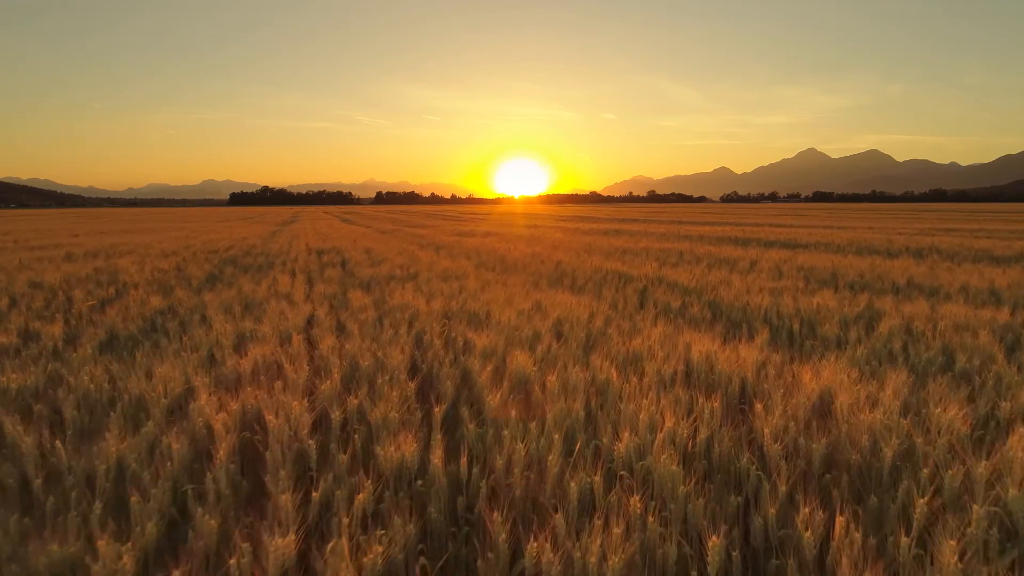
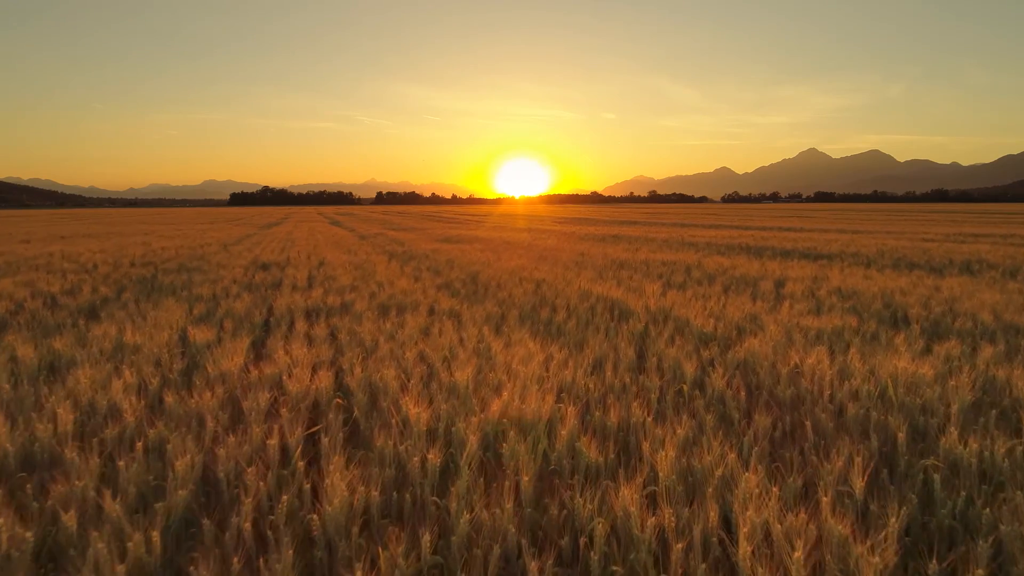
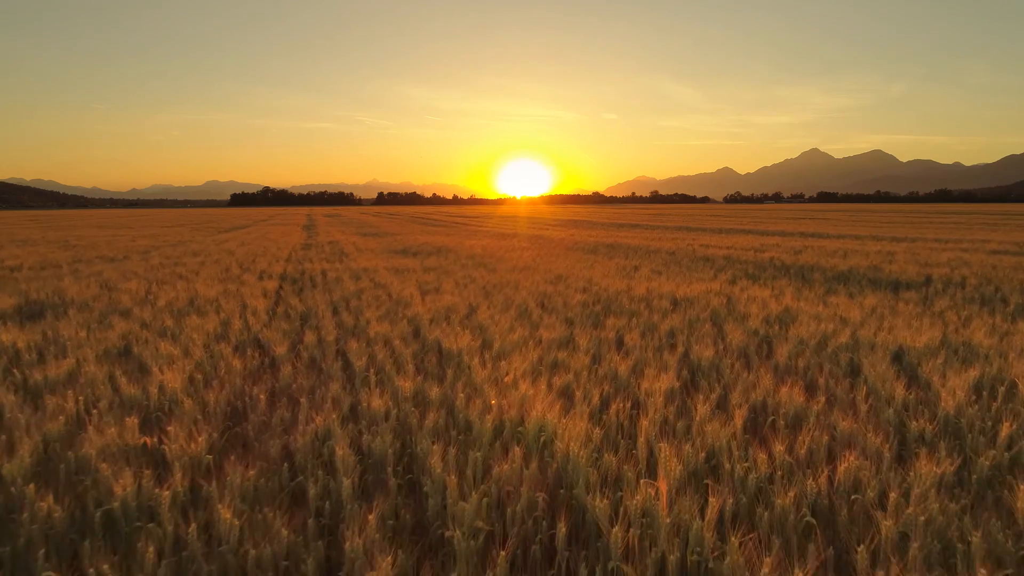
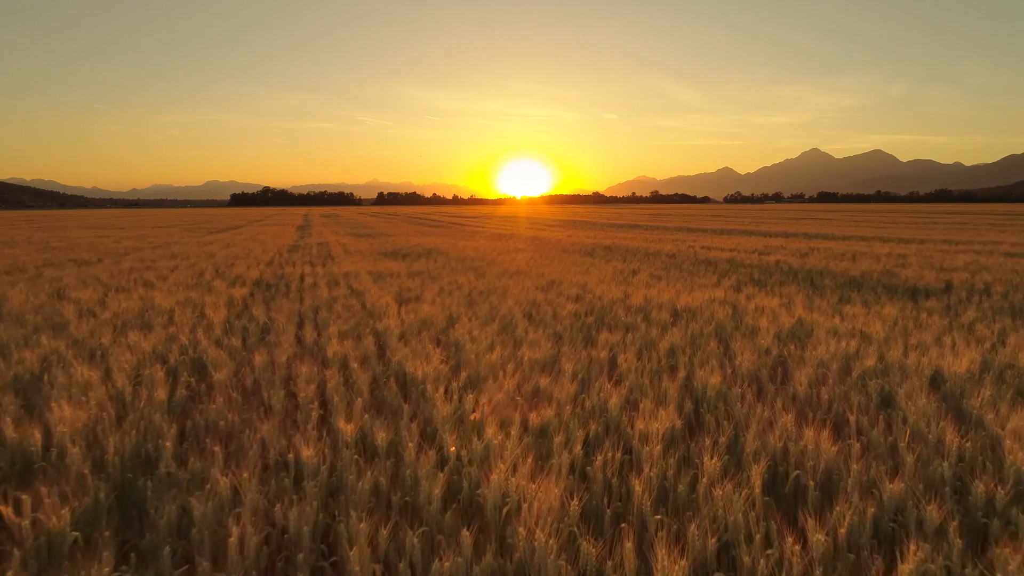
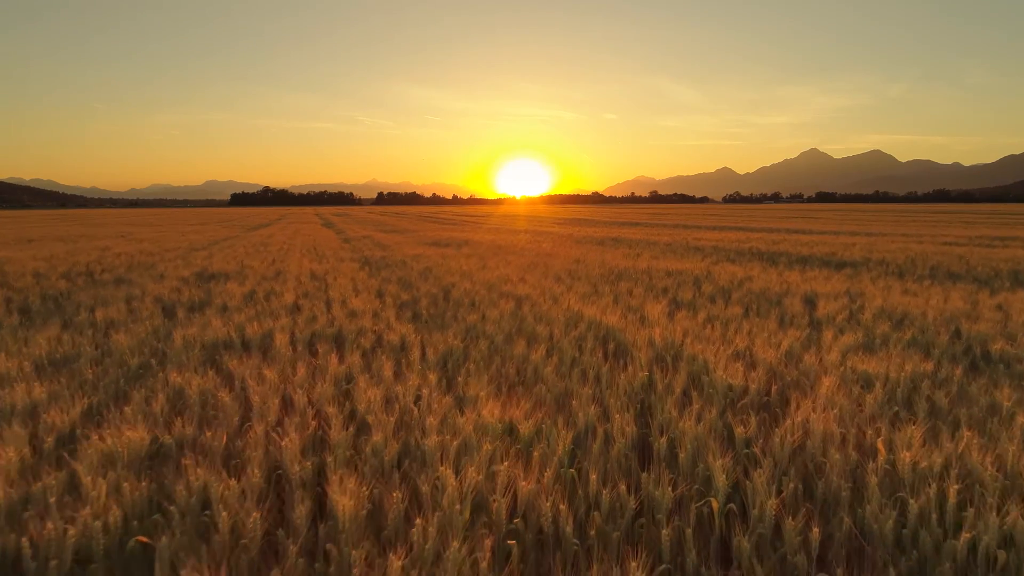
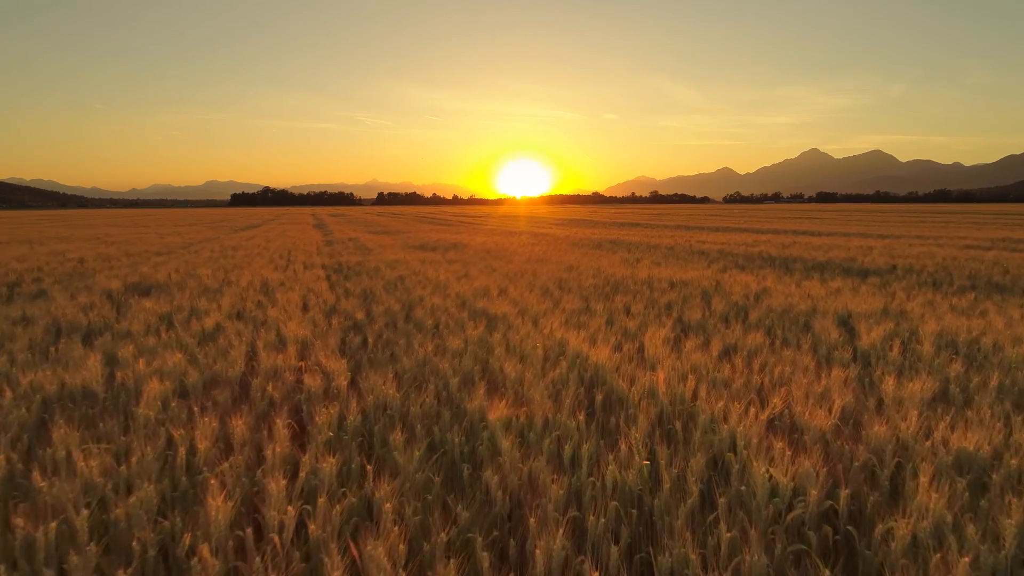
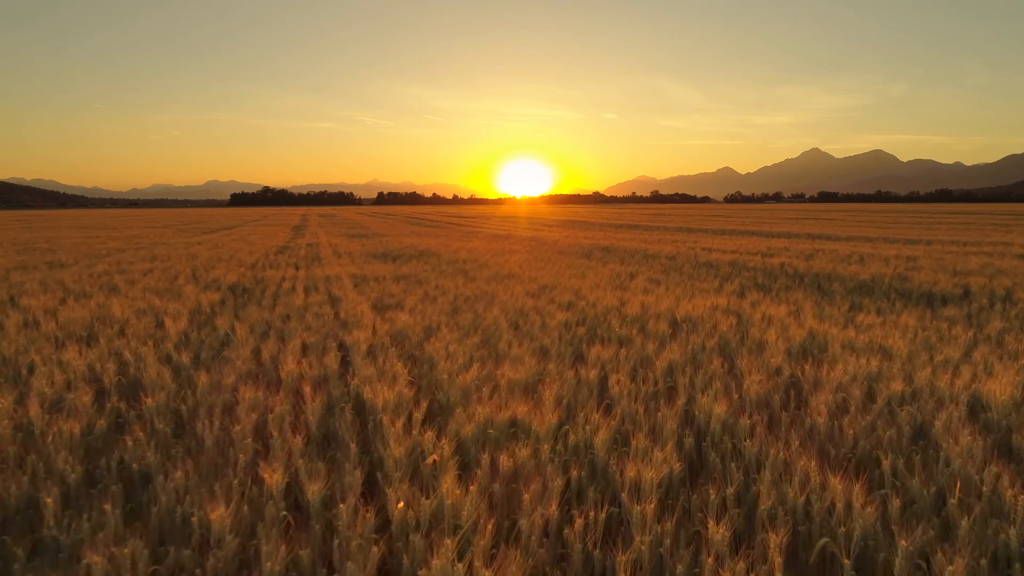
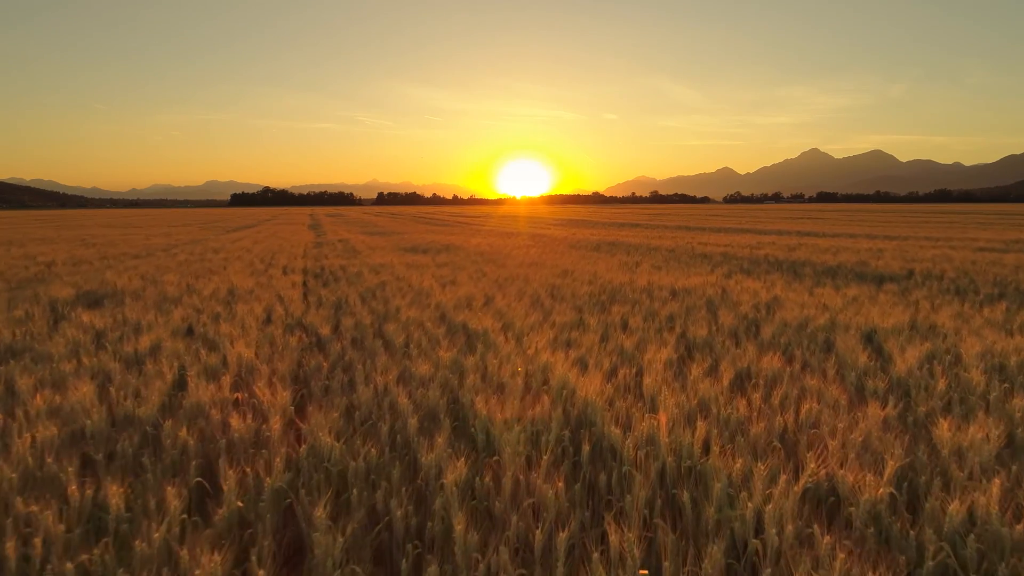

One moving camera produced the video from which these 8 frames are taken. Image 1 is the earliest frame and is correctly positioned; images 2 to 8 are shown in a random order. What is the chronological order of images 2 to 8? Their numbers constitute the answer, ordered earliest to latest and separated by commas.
2, 5, 6, 8, 3, 4, 7
